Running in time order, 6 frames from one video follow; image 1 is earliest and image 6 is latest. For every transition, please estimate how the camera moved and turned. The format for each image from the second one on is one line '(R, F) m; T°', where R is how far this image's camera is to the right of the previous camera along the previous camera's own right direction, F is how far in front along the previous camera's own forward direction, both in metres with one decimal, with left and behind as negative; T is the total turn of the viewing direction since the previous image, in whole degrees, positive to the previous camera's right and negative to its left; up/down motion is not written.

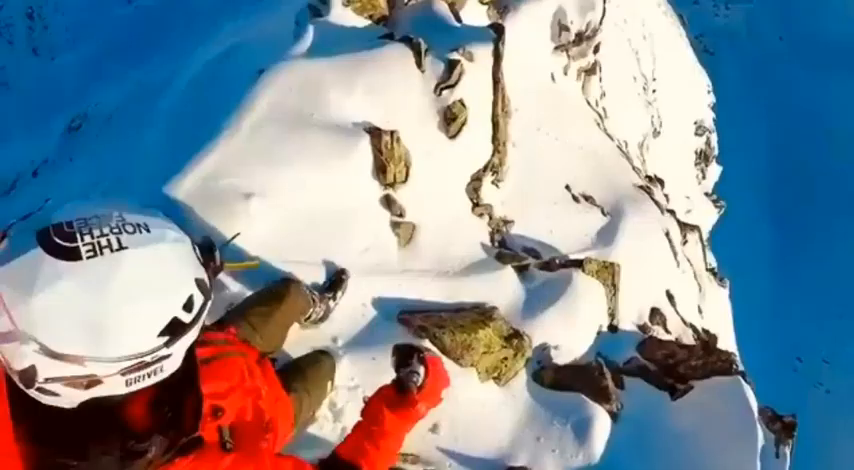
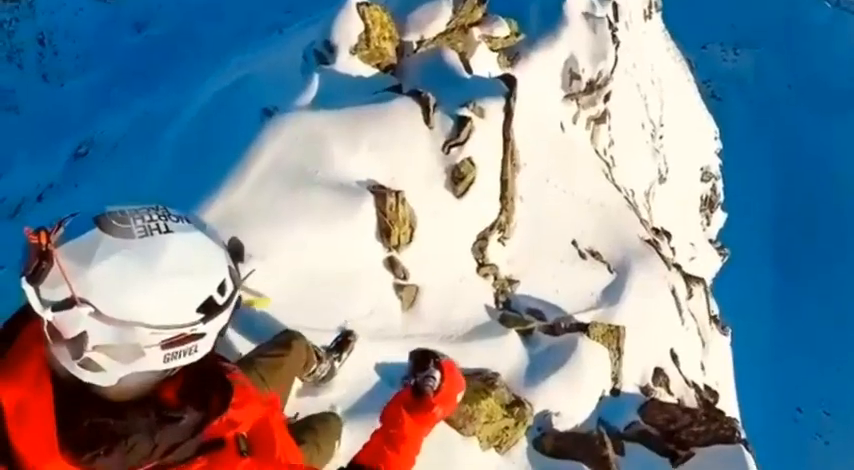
(0.0, +0.2) m; 0°
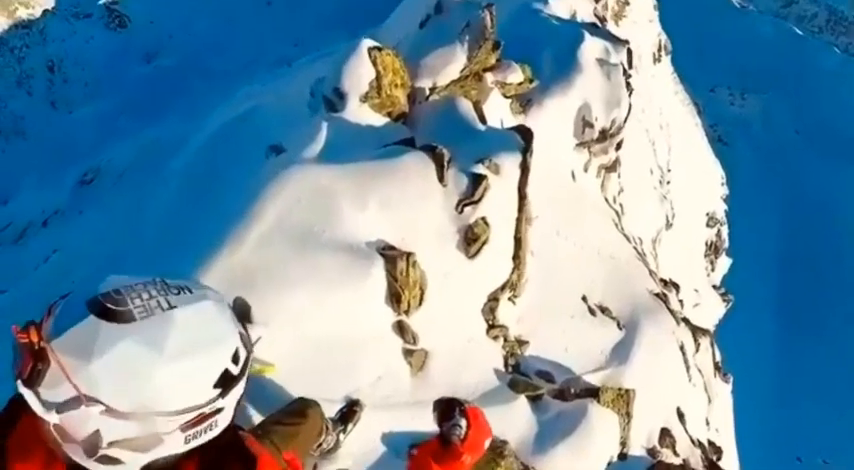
(0.0, +0.2) m; 0°
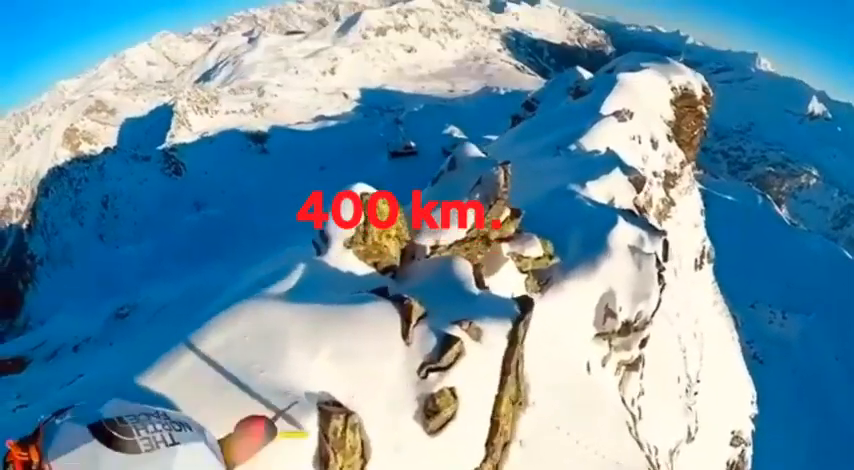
(+0.2, +1.0) m; -2°
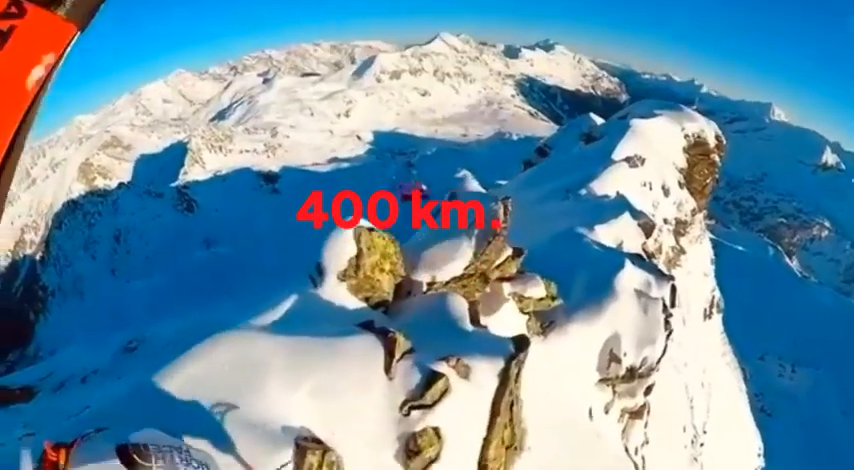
(+0.1, +0.3) m; 0°
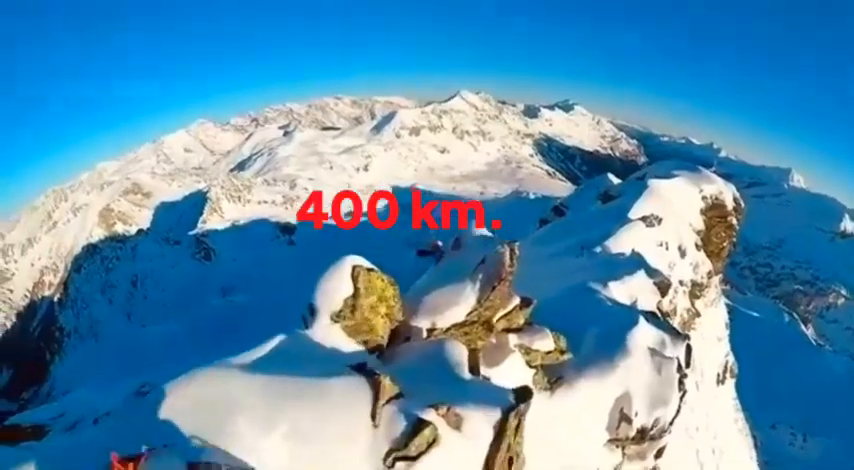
(+0.1, +0.4) m; -1°
